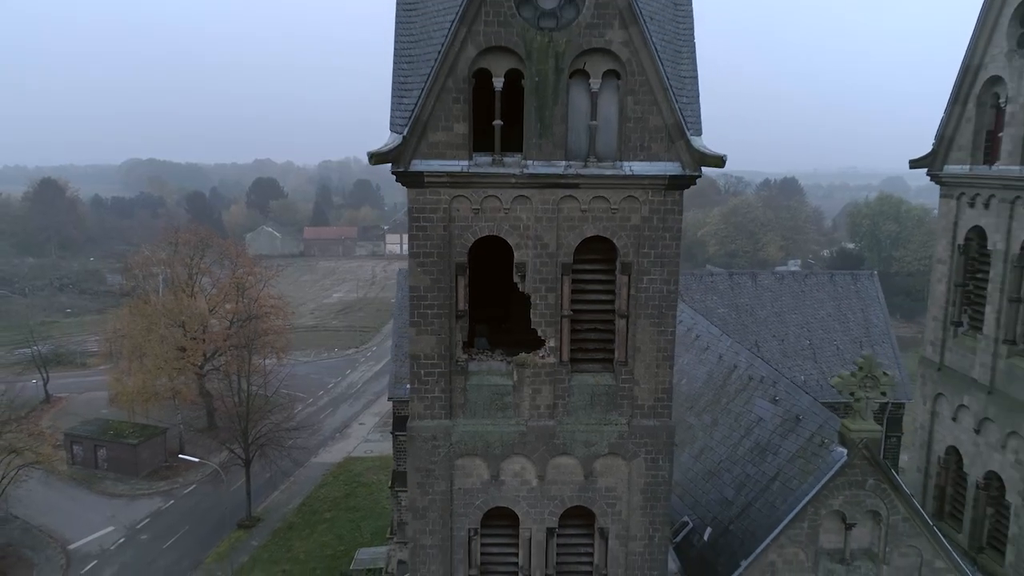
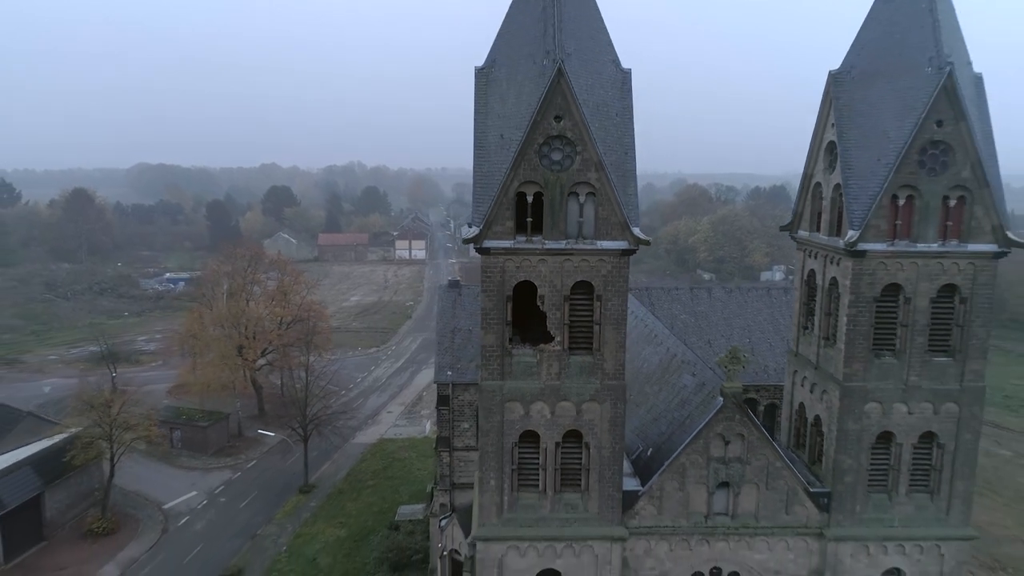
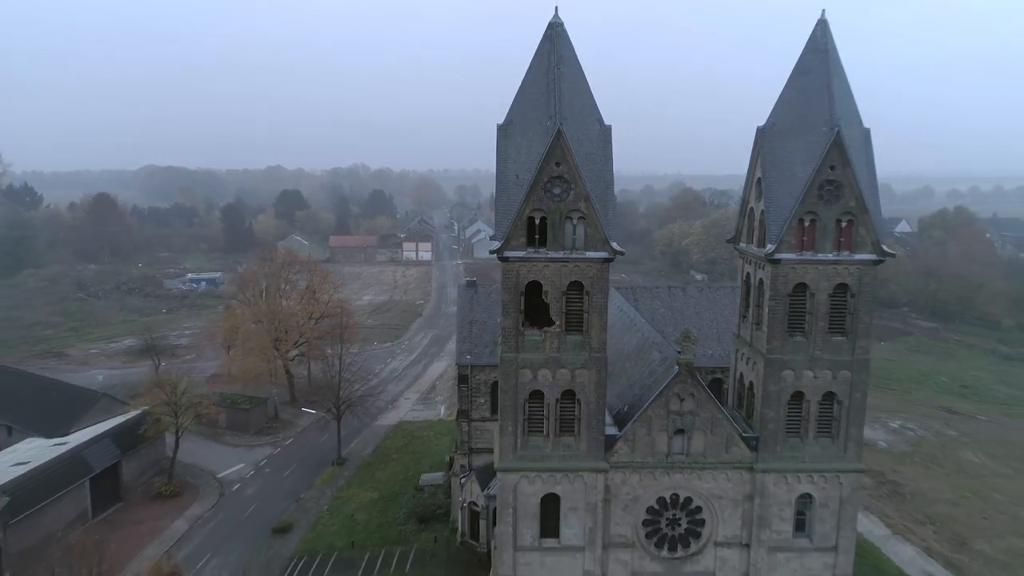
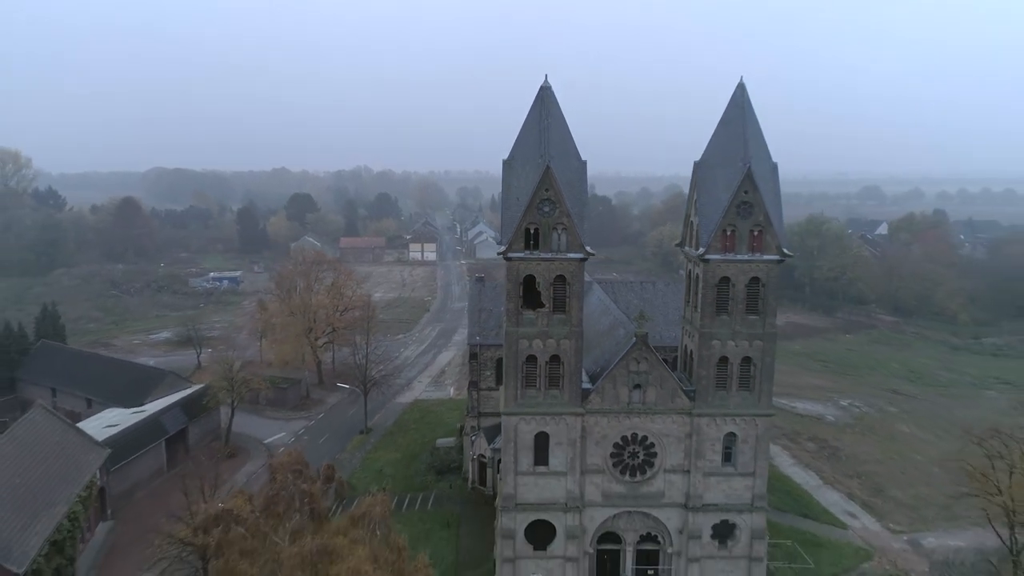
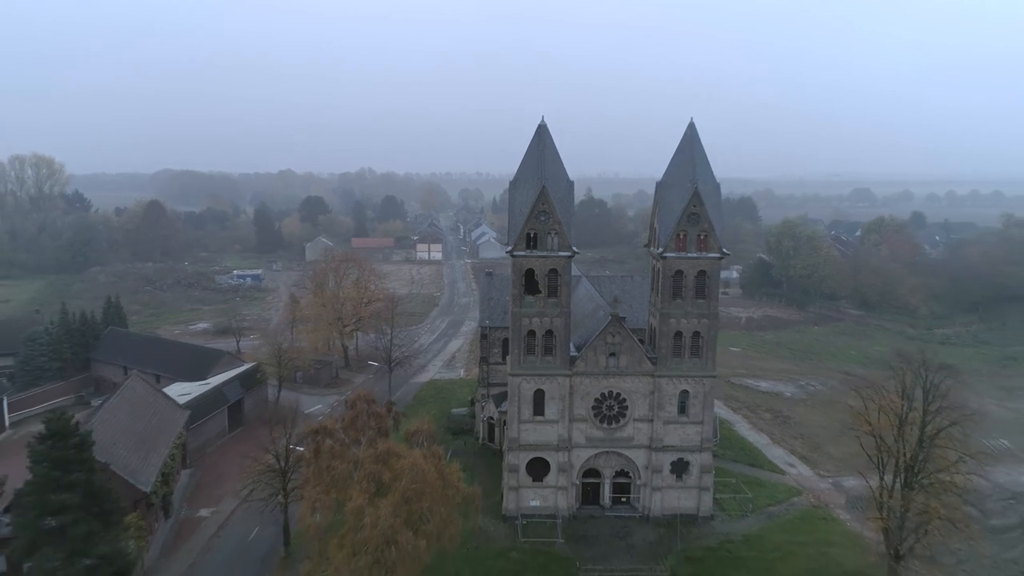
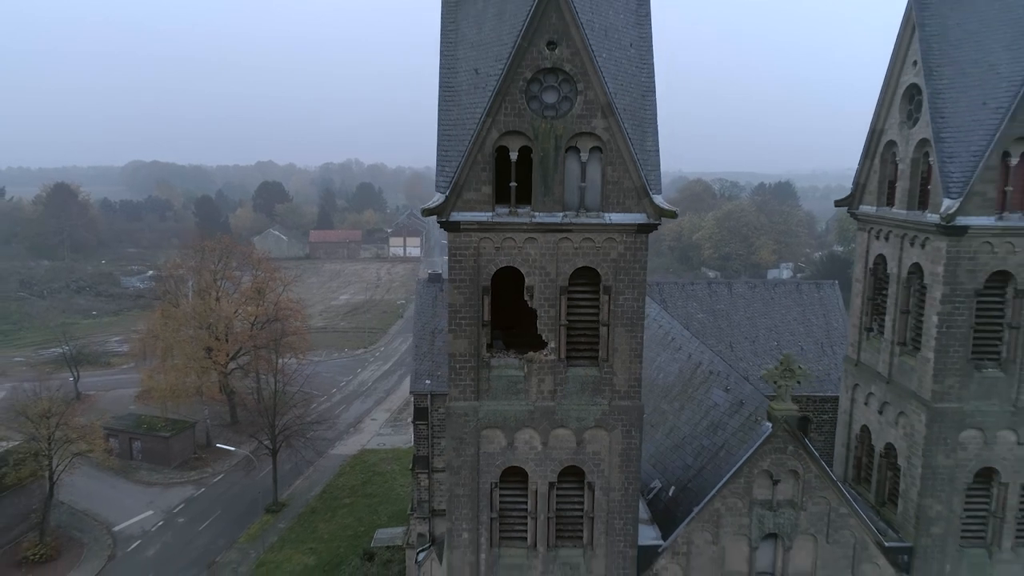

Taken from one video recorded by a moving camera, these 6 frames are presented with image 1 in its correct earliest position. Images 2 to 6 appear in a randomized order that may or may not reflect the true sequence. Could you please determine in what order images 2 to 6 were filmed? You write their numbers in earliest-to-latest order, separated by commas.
6, 2, 3, 4, 5
